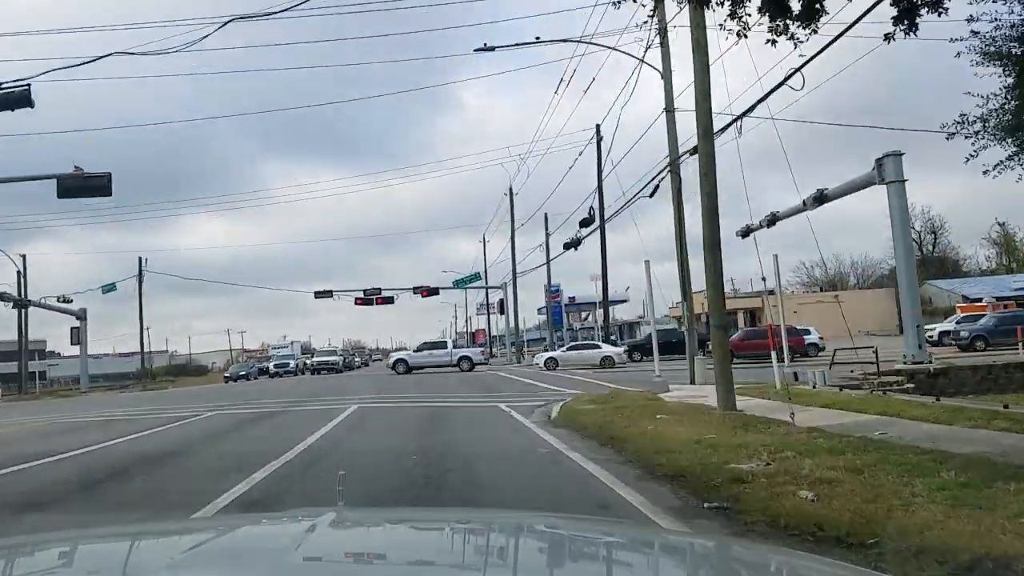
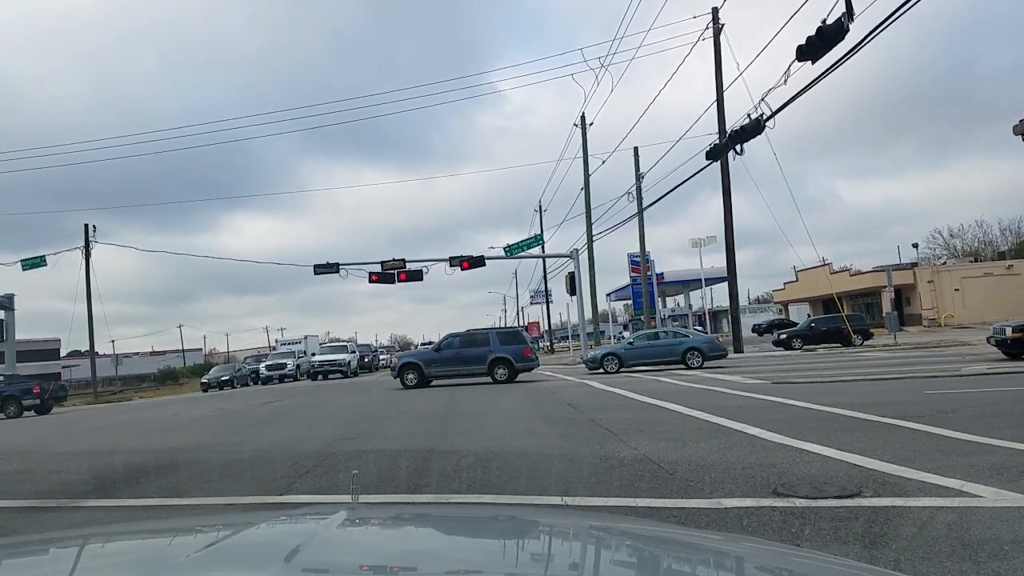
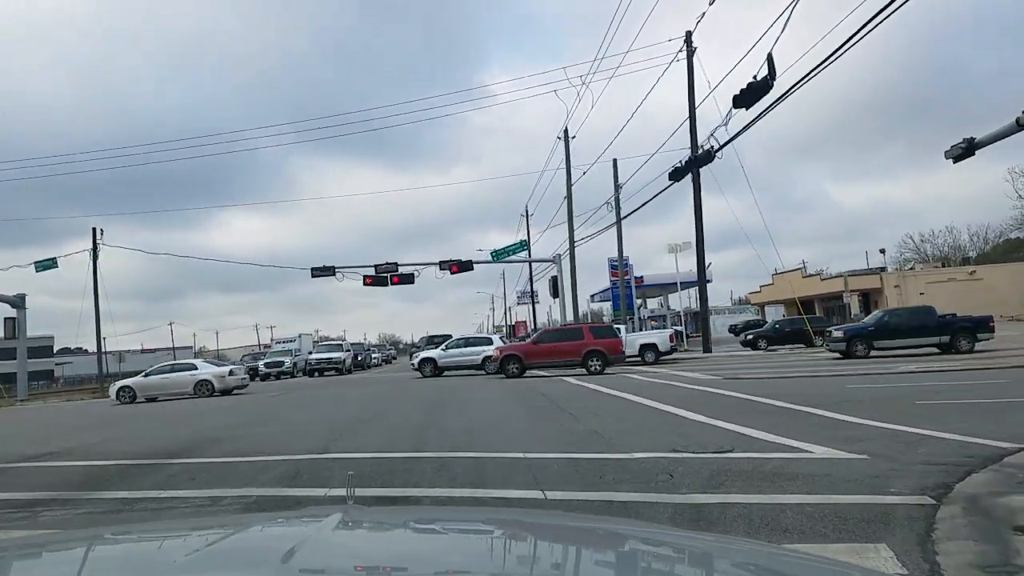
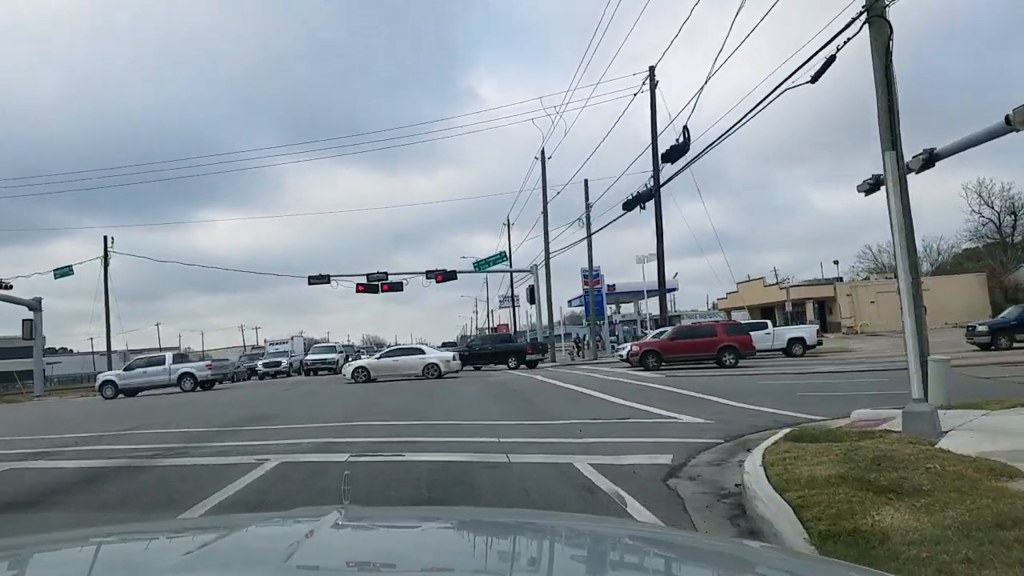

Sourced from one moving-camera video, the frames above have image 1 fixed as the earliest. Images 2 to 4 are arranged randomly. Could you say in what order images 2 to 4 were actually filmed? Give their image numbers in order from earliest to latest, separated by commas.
4, 3, 2
